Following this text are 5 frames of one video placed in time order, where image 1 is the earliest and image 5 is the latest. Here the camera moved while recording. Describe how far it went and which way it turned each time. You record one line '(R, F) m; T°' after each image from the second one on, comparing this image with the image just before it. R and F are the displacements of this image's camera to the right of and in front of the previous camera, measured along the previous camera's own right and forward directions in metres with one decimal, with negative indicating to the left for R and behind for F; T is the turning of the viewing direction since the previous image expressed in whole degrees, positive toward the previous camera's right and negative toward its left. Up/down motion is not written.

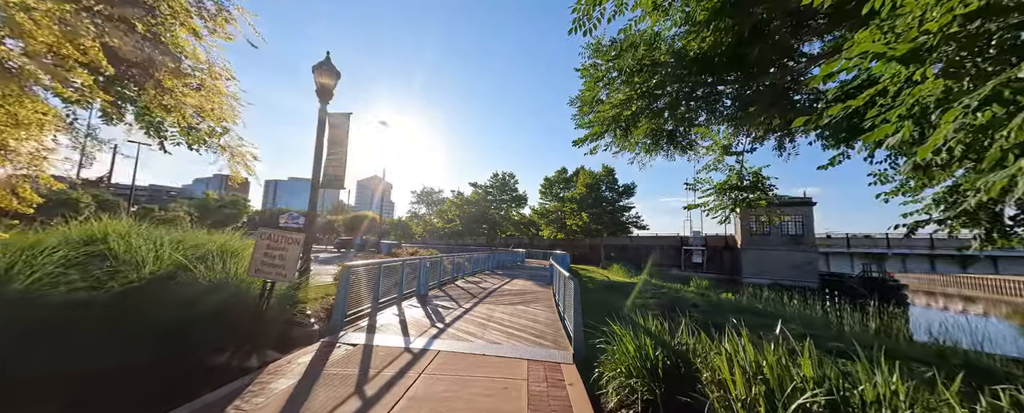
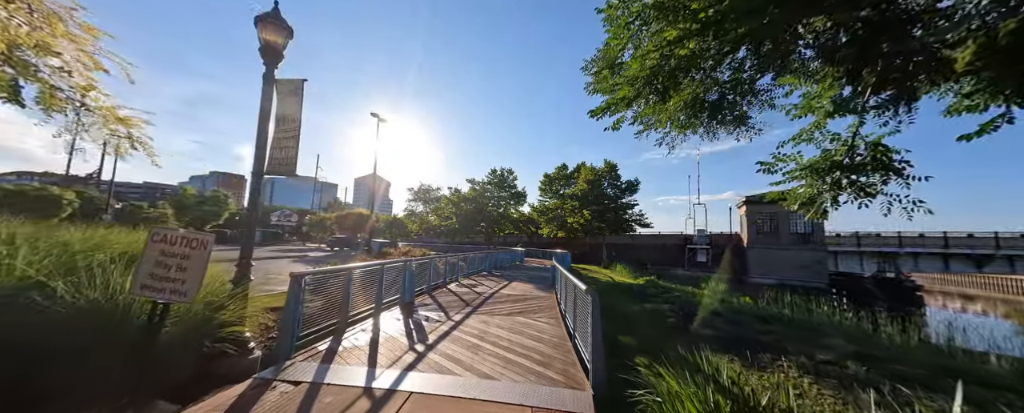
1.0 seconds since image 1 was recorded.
(0.0, +1.2) m; 0°
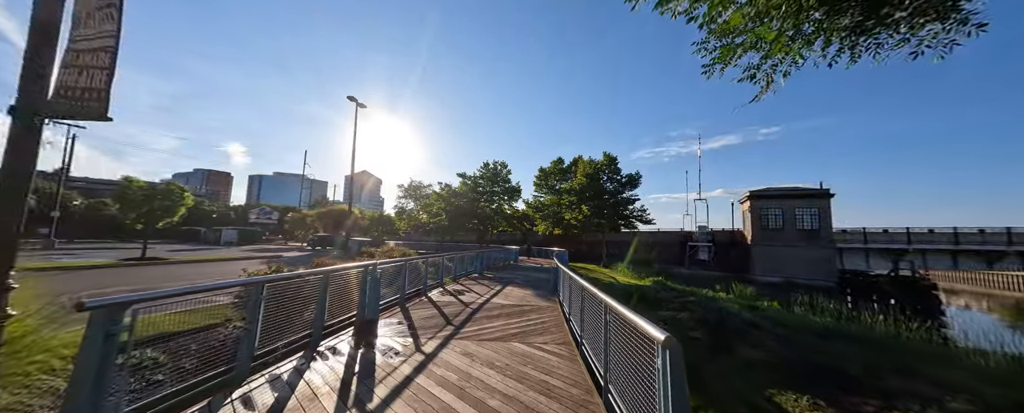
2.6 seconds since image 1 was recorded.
(0.0, +2.0) m; +1°
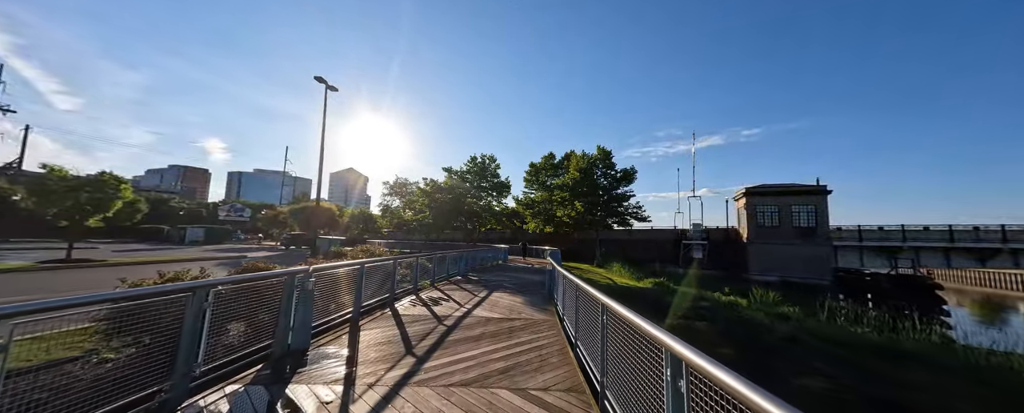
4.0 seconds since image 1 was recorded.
(+0.1, +1.8) m; +2°
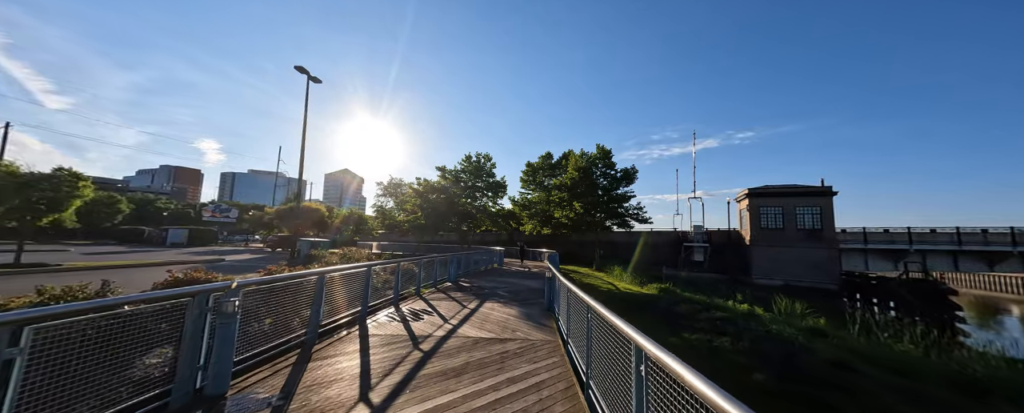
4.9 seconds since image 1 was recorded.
(+0.1, +1.1) m; +1°
